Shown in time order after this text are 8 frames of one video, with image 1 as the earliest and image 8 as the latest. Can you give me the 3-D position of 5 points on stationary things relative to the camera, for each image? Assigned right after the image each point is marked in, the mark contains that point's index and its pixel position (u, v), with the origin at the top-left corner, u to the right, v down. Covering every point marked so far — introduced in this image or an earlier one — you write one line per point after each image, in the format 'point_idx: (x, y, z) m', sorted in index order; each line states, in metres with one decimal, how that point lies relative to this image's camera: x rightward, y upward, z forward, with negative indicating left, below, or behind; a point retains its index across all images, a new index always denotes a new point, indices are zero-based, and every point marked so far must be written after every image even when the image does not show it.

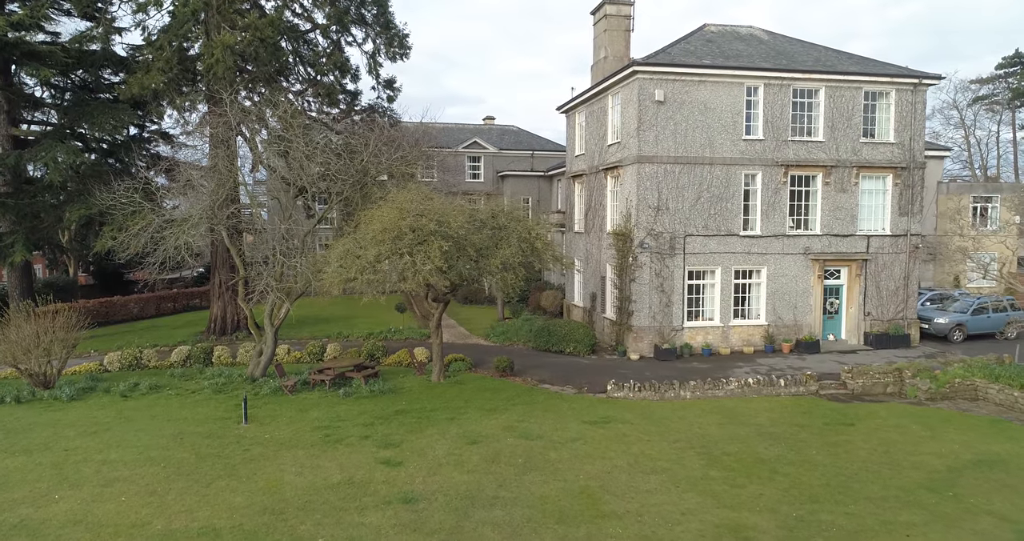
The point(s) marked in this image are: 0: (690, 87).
0: (+5.6, +5.7, +19.8) m
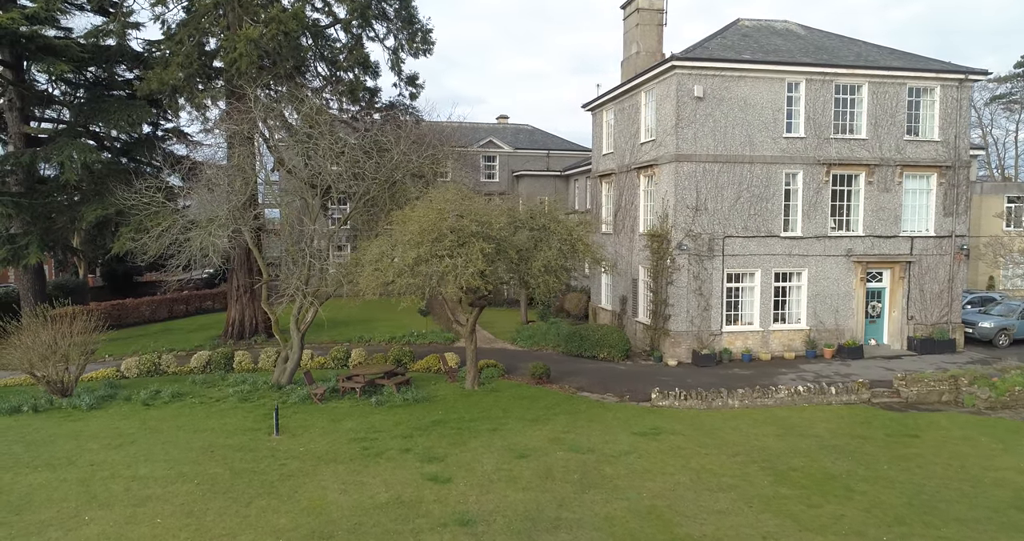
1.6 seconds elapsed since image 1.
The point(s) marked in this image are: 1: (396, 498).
0: (+6.6, +5.7, +19.1) m
1: (-1.9, -3.8, +10.6) m
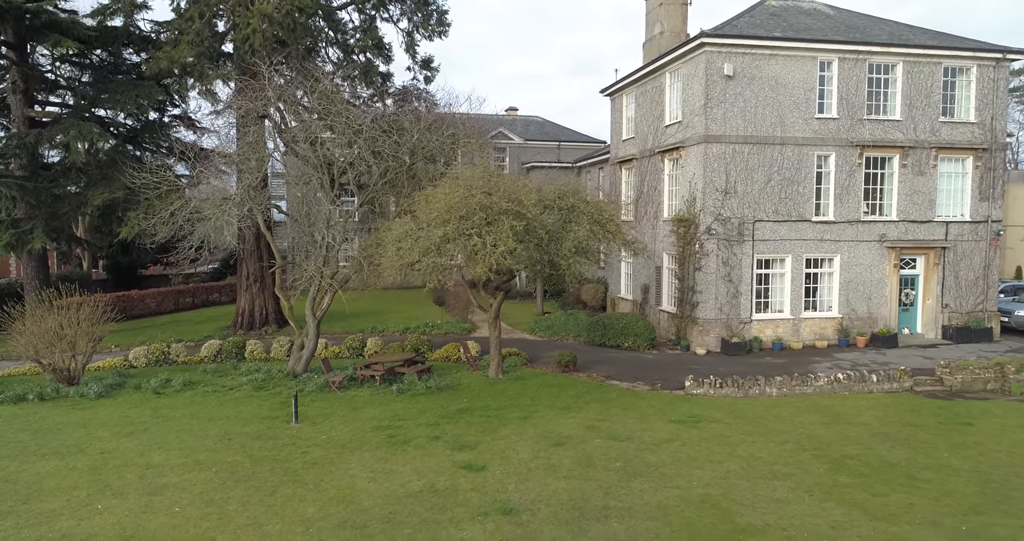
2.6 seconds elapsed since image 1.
0: (+7.3, +6.1, +18.4) m
1: (-1.3, -3.4, +9.9) m
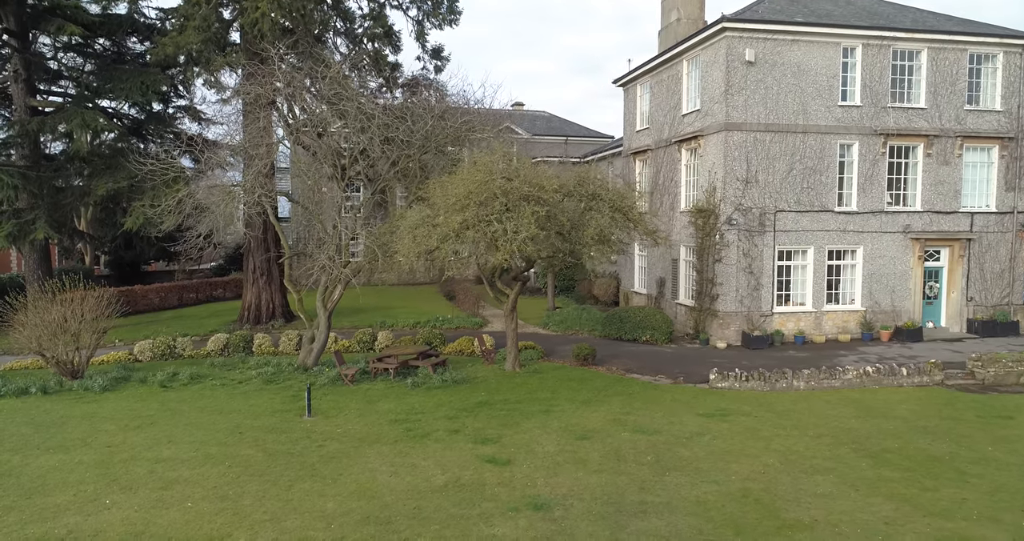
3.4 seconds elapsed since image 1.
0: (+7.7, +6.3, +17.9) m
1: (-0.9, -3.1, +9.4) m
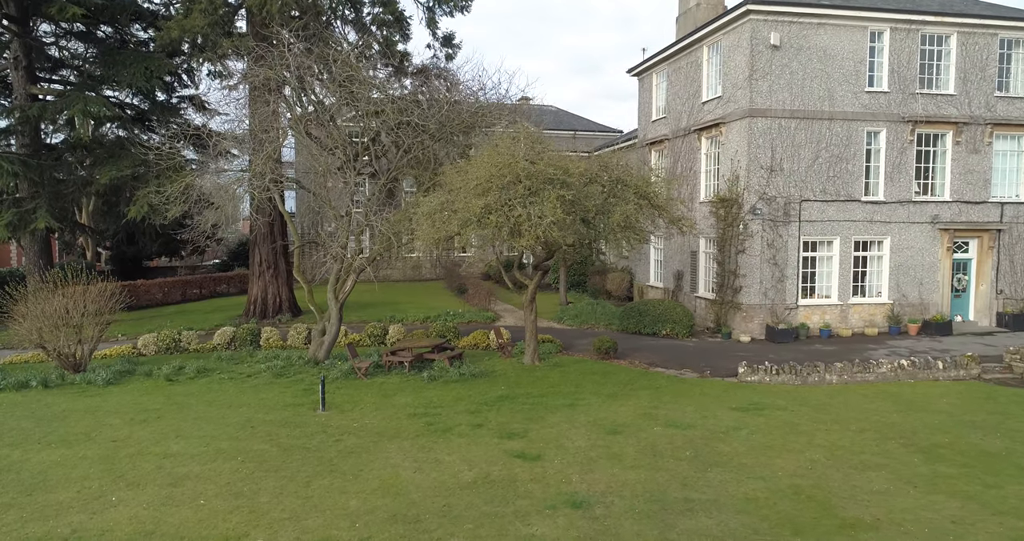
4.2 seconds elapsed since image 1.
0: (+8.2, +6.6, +17.3) m
1: (-0.4, -2.9, +8.8) m
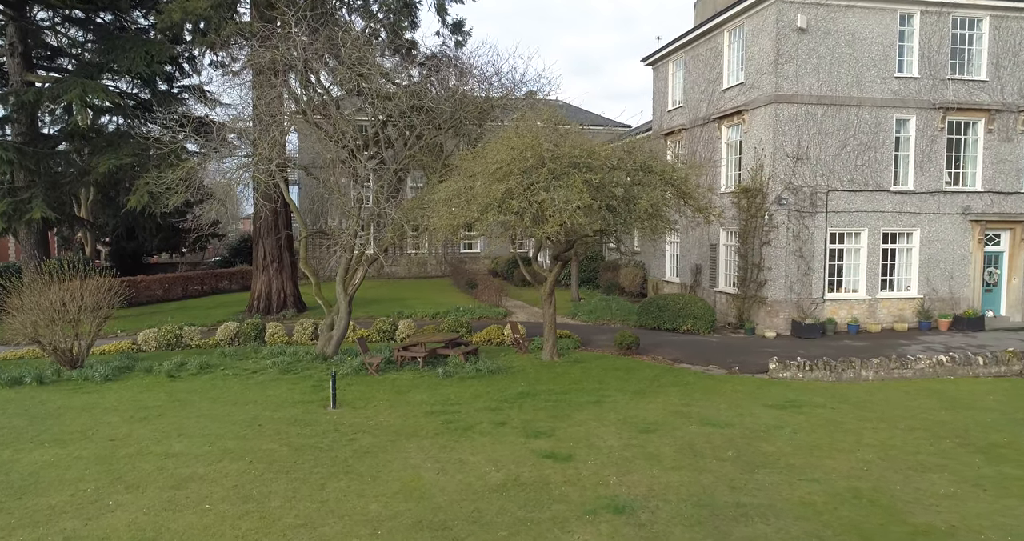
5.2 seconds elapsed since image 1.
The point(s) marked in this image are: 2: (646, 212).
0: (+8.6, +6.8, +16.6) m
1: (0.0, -2.7, +8.1) m
2: (+2.6, +1.2, +12.3) m
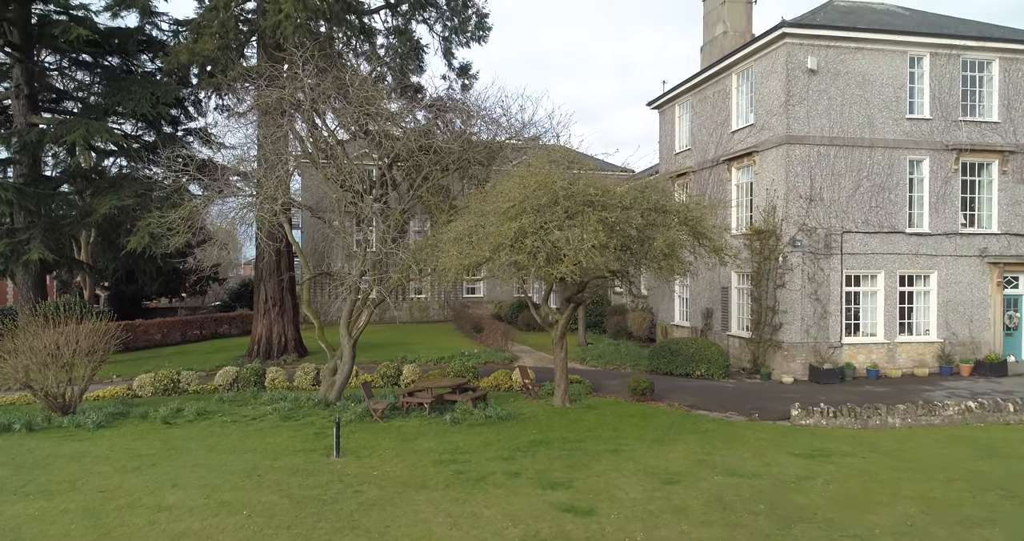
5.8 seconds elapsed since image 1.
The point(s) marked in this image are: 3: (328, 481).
0: (+8.8, +5.6, +16.7) m
1: (+0.2, -3.1, +7.5) m
2: (+2.8, +0.4, +12.0) m
3: (-2.7, -3.1, +9.4) m
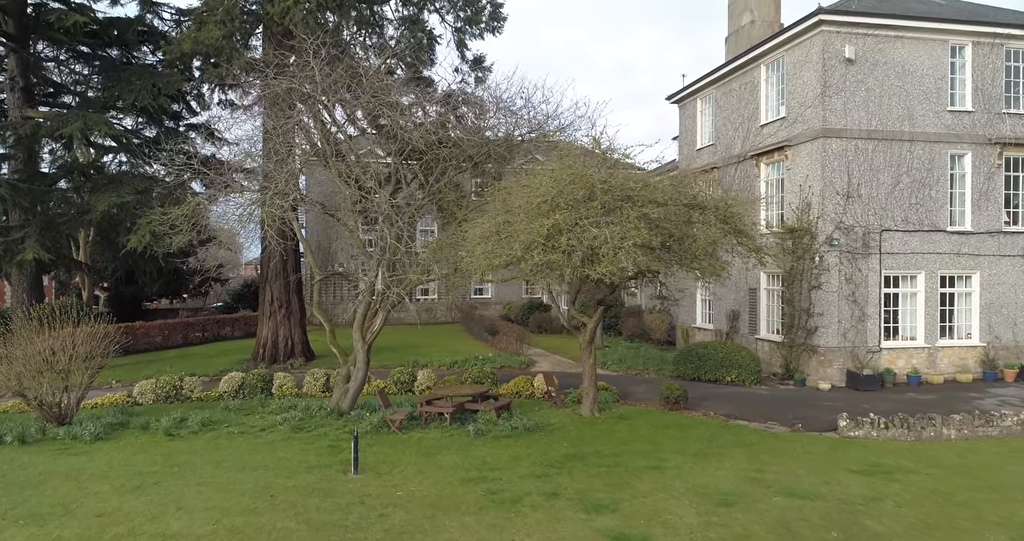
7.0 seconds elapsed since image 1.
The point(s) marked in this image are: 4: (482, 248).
0: (+9.3, +5.6, +15.8) m
1: (+0.8, -3.1, +6.6) m
2: (+3.4, +0.4, +11.1) m
3: (-2.2, -3.1, +8.5) m
4: (-0.6, +0.3, +11.1) m
